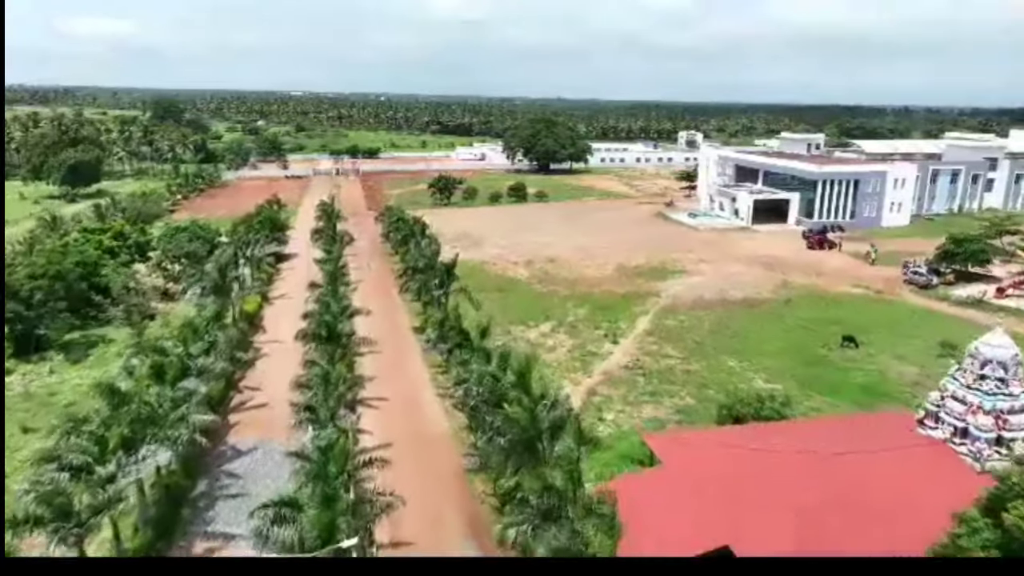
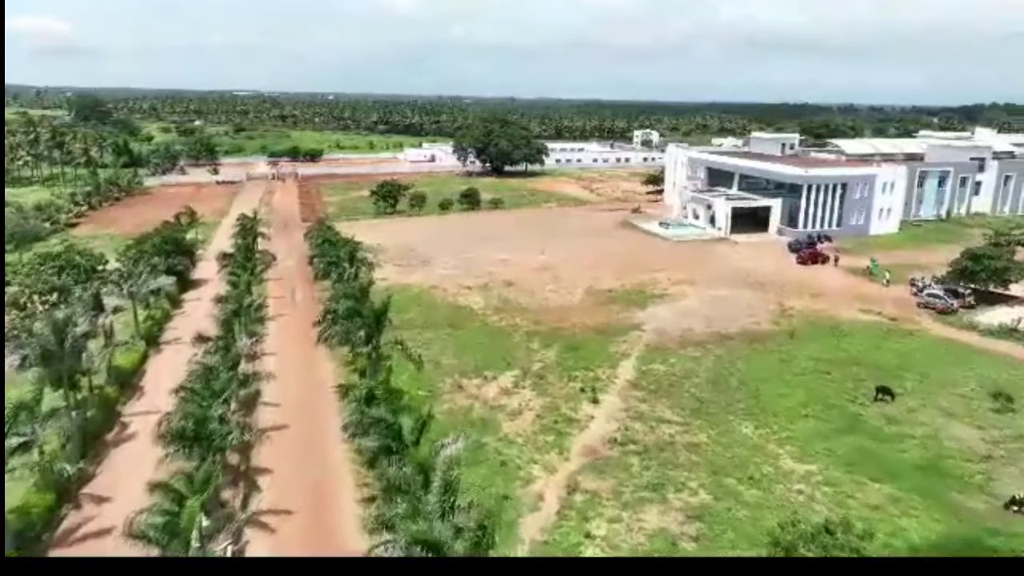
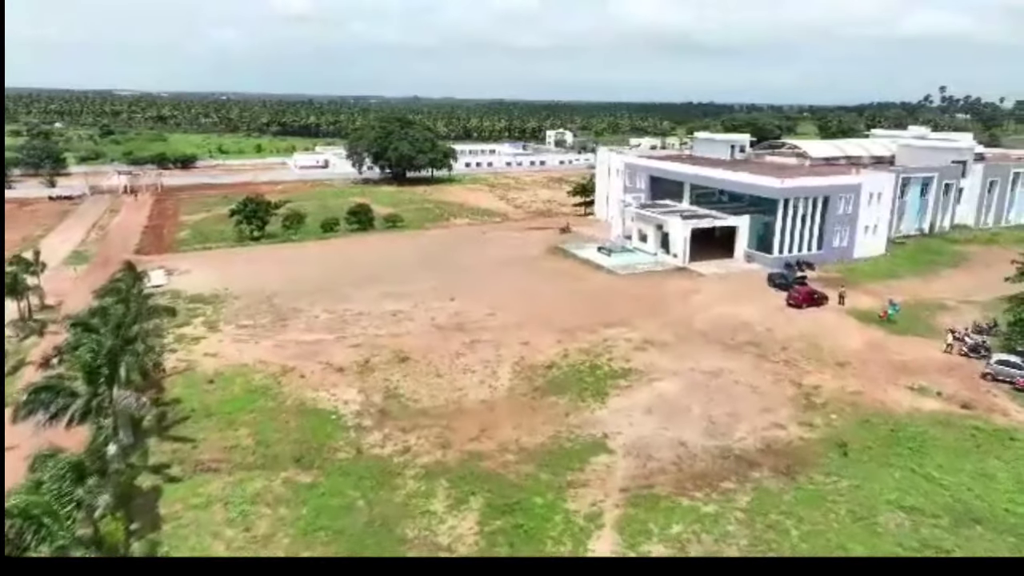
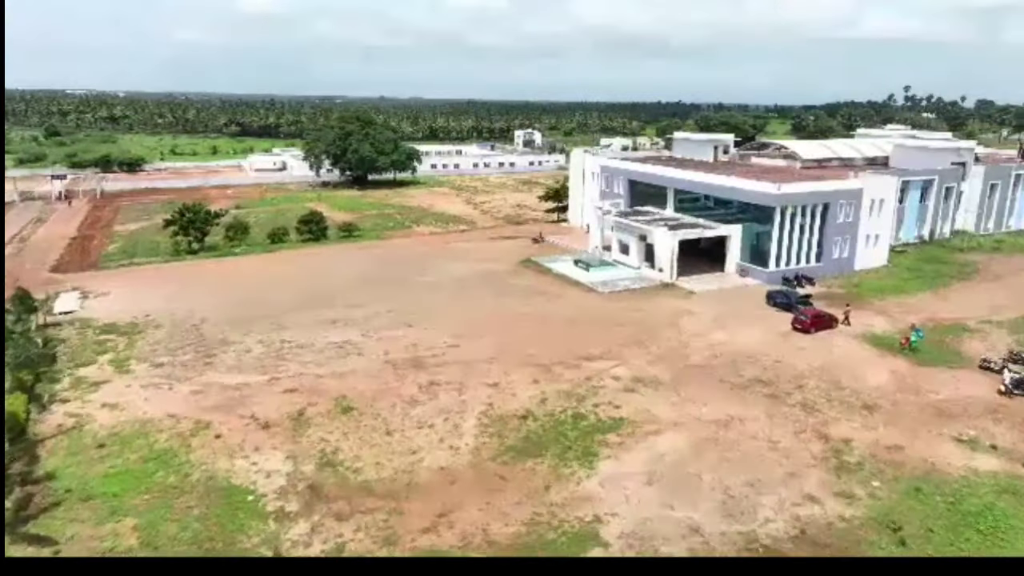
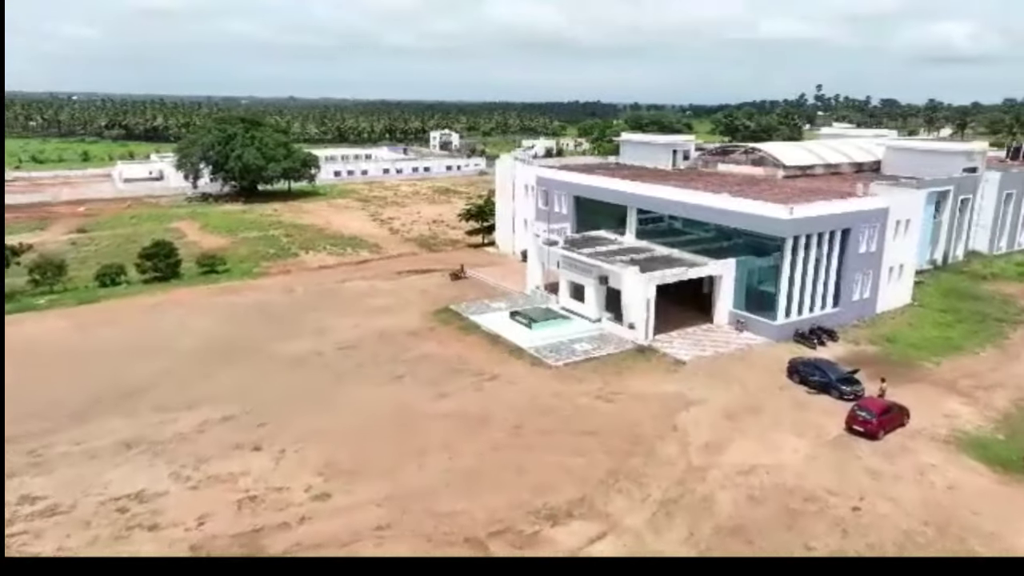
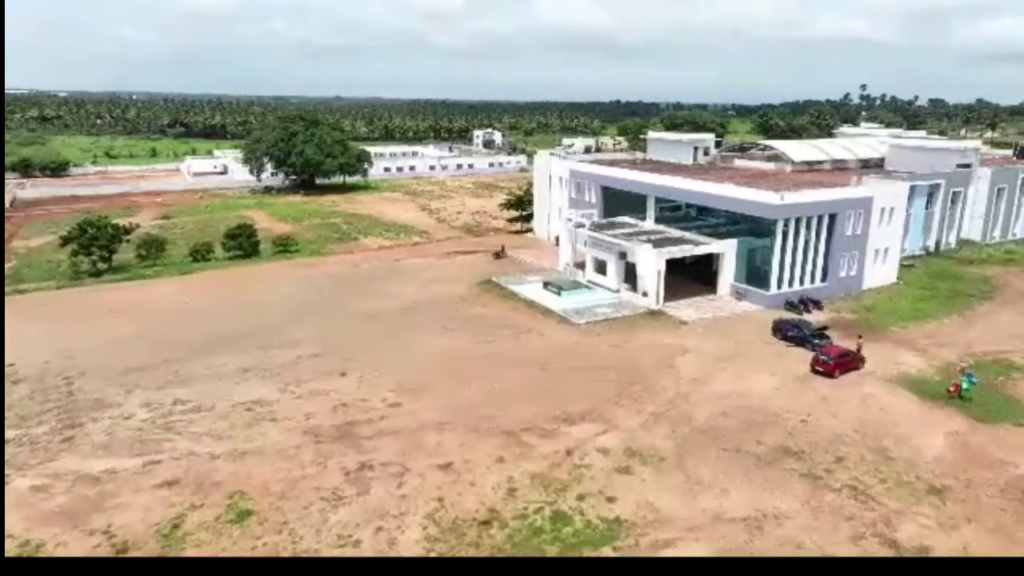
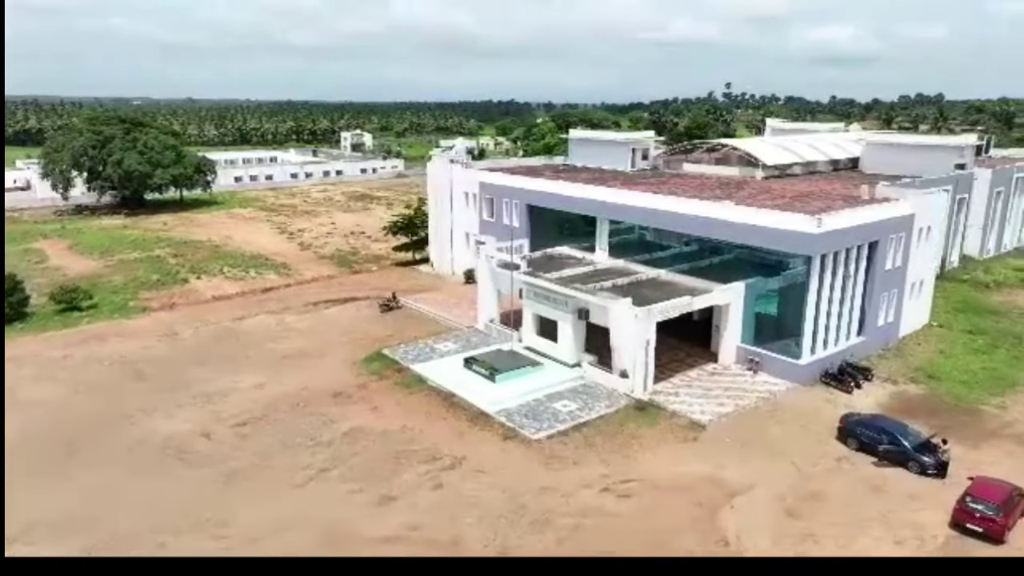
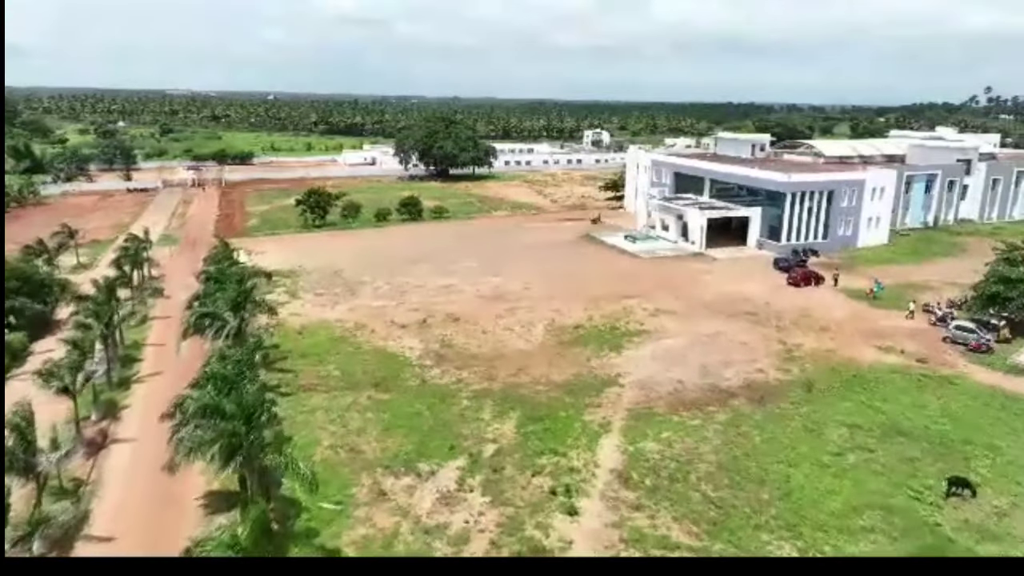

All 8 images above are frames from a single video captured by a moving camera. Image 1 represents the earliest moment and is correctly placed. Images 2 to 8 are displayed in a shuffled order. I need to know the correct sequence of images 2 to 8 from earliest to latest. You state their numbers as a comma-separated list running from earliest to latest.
2, 8, 3, 4, 6, 5, 7
